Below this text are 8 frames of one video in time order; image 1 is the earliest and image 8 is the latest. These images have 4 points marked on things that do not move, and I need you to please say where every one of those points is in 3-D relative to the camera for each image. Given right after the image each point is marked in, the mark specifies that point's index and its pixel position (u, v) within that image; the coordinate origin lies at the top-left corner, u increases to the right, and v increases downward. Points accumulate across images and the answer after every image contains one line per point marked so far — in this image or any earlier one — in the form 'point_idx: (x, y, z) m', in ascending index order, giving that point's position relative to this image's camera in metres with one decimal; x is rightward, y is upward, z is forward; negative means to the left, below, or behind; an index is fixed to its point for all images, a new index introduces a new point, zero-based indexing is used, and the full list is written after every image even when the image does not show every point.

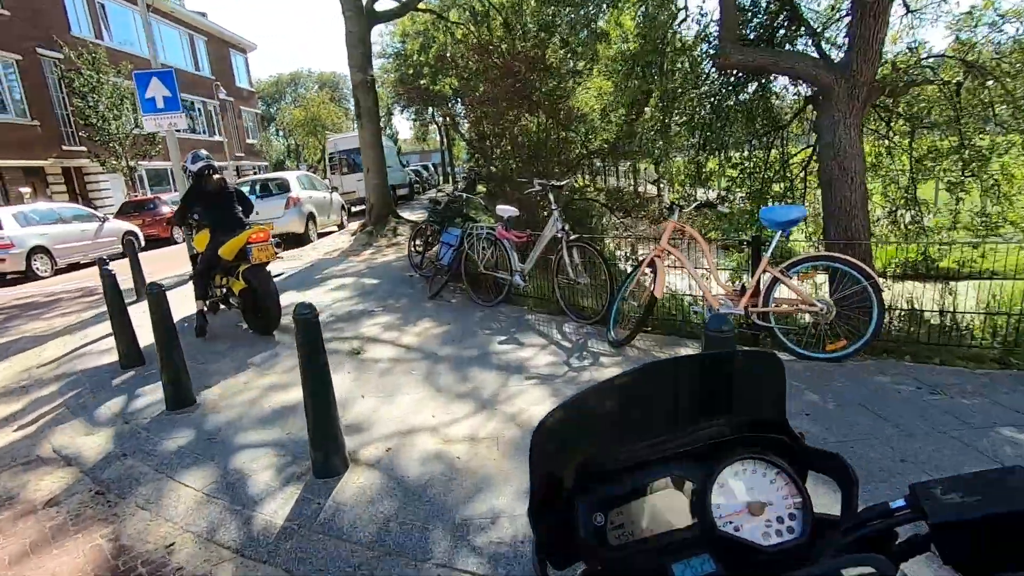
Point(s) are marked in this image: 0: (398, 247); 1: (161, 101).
0: (-2.7, +1.0, +12.5) m
1: (-6.4, +3.4, +9.7) m
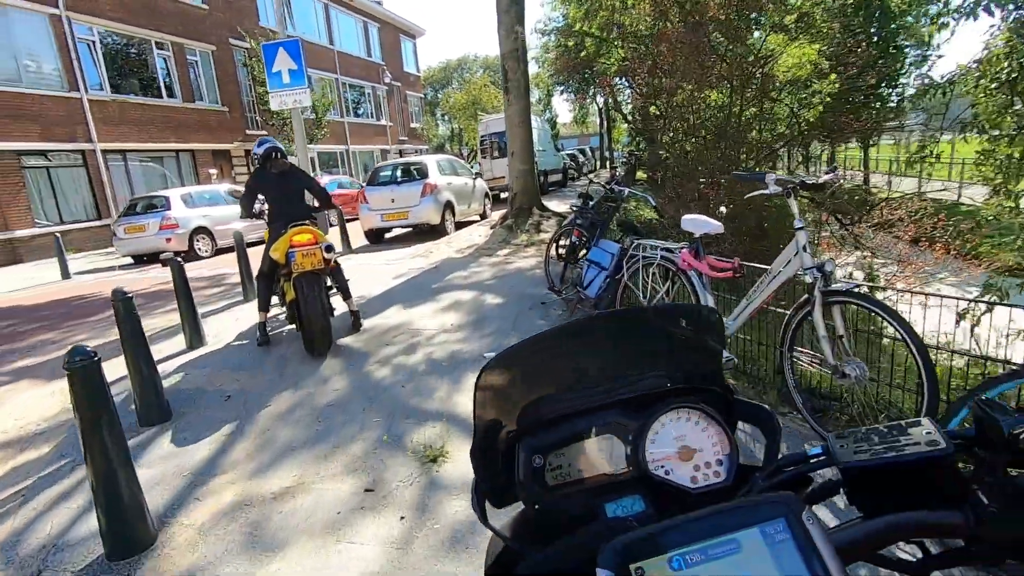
0: (+0.5, +0.8, +10.5) m
1: (-3.7, +3.4, +8.7) m
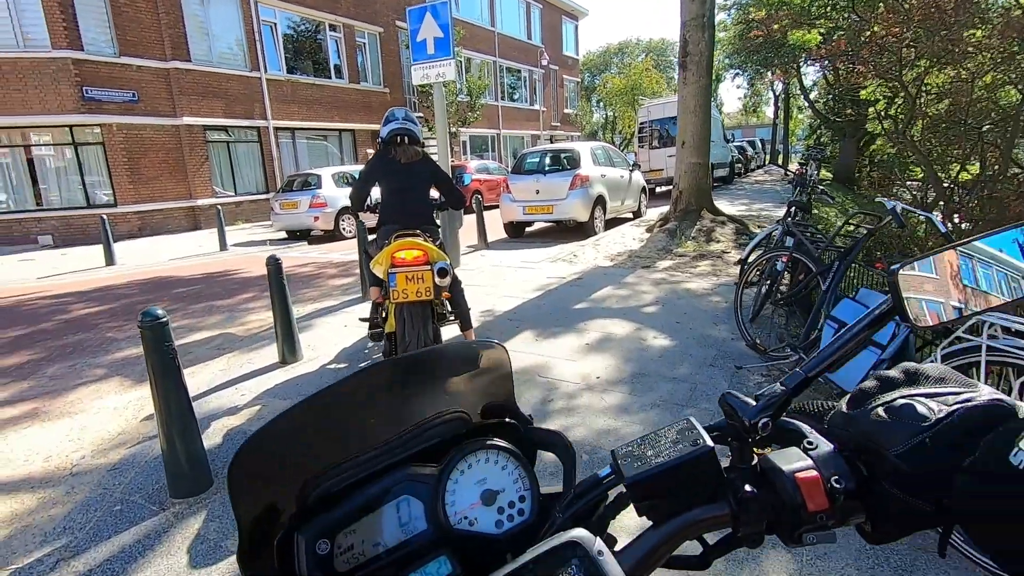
0: (+3.0, +0.4, +8.4) m
1: (-1.1, +3.5, +7.6) m
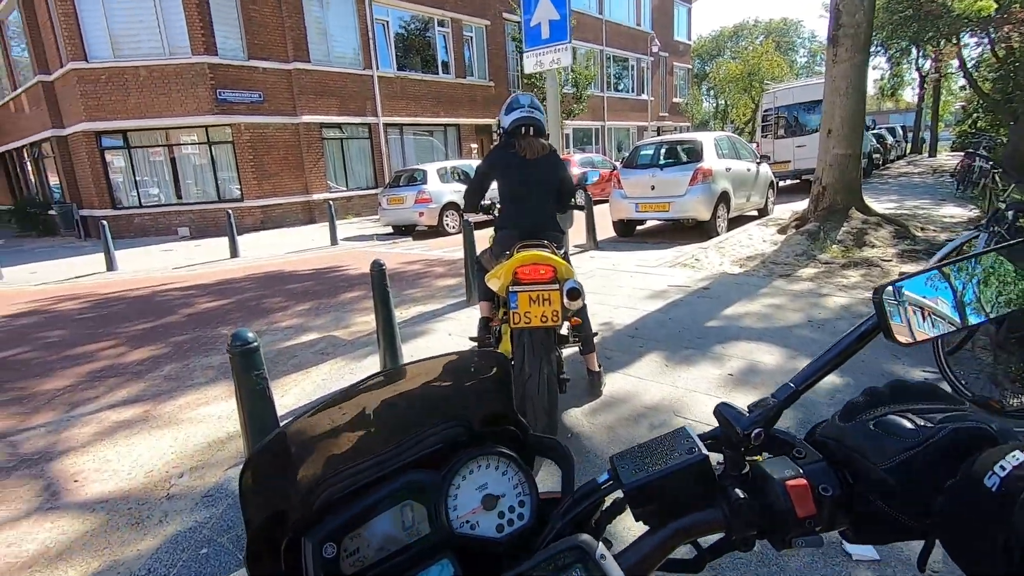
0: (+4.6, +0.3, +7.1) m
1: (+0.5, +3.4, +7.0) m
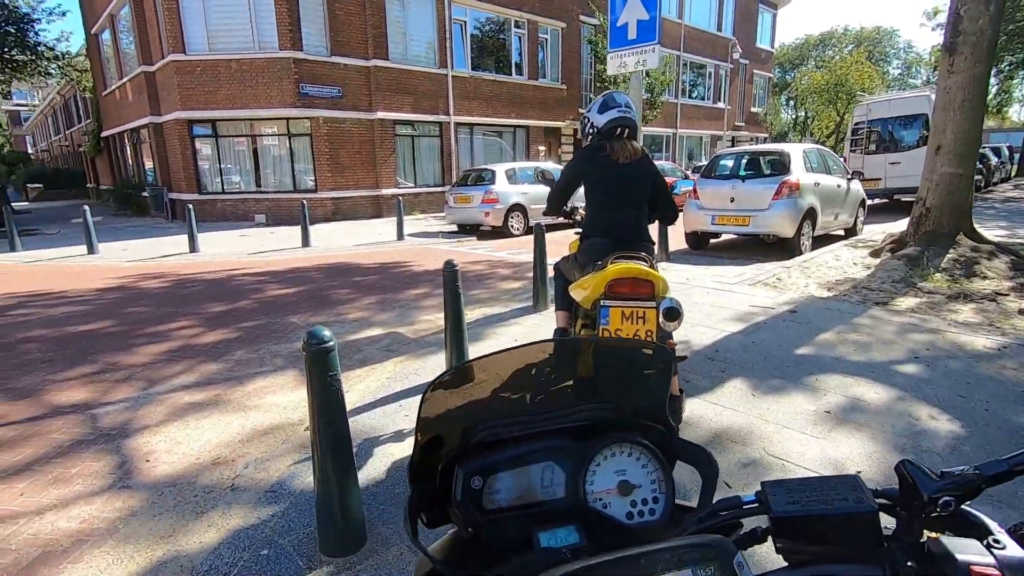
0: (+5.5, -0.2, +6.4) m
1: (+1.5, +3.3, +6.7) m
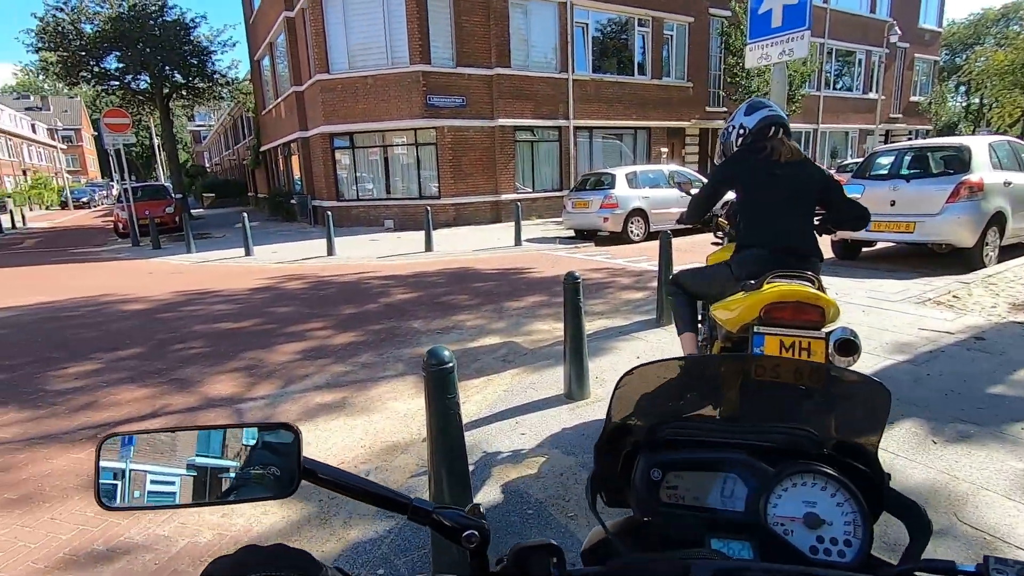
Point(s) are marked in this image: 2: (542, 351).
0: (+6.7, -0.4, +4.9) m
1: (+3.0, +3.1, +6.1) m
2: (+0.3, -0.6, +5.3) m
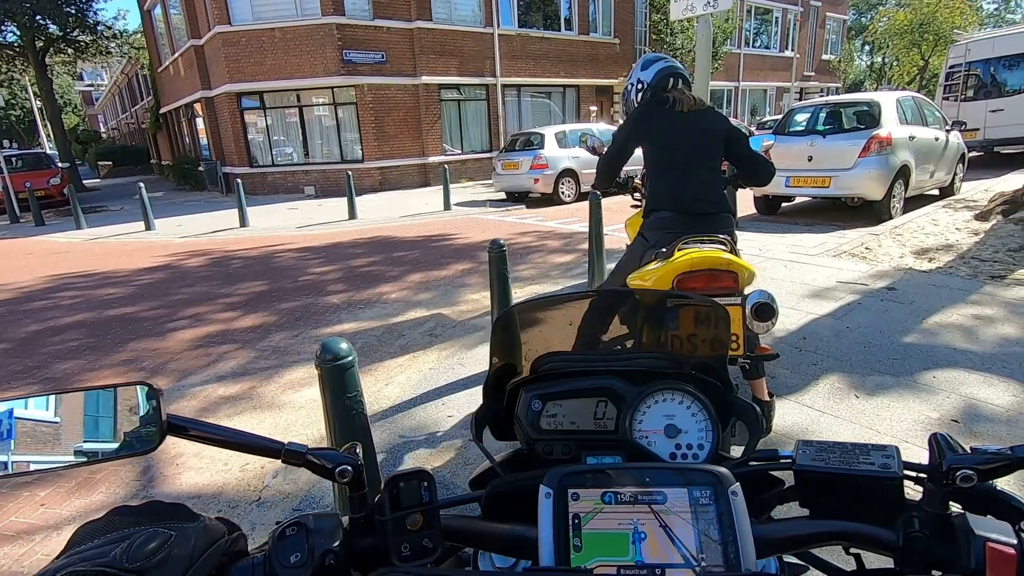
0: (+6.0, +0.1, +5.3) m
1: (+2.1, +3.5, +5.9) m
2: (-0.4, -0.3, +5.0) m
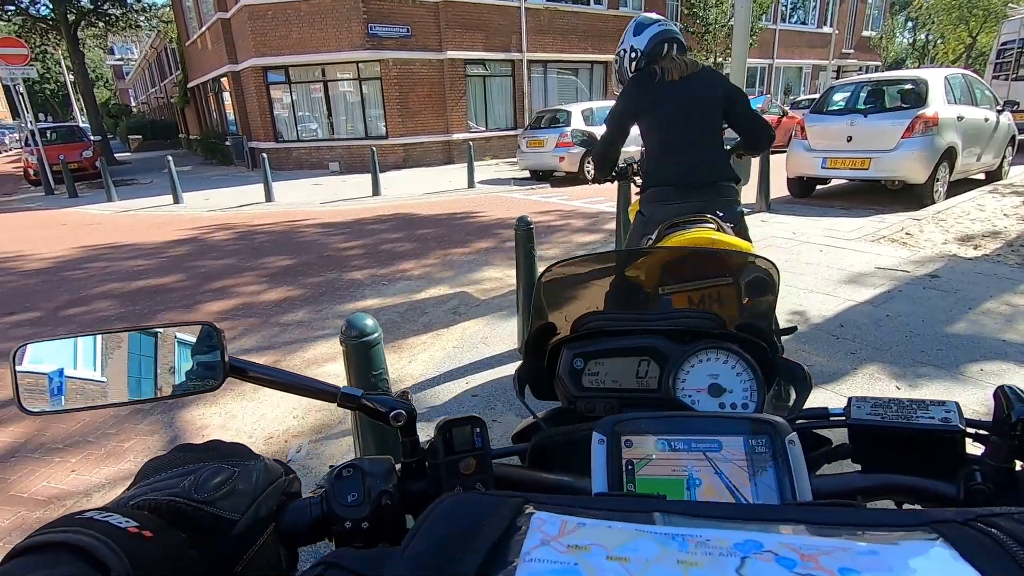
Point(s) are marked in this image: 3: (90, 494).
0: (+6.2, +0.2, +5.0) m
1: (+2.4, +3.7, +5.5) m
2: (-0.2, -0.1, +4.9) m
3: (-2.1, -1.0, +2.6) m
